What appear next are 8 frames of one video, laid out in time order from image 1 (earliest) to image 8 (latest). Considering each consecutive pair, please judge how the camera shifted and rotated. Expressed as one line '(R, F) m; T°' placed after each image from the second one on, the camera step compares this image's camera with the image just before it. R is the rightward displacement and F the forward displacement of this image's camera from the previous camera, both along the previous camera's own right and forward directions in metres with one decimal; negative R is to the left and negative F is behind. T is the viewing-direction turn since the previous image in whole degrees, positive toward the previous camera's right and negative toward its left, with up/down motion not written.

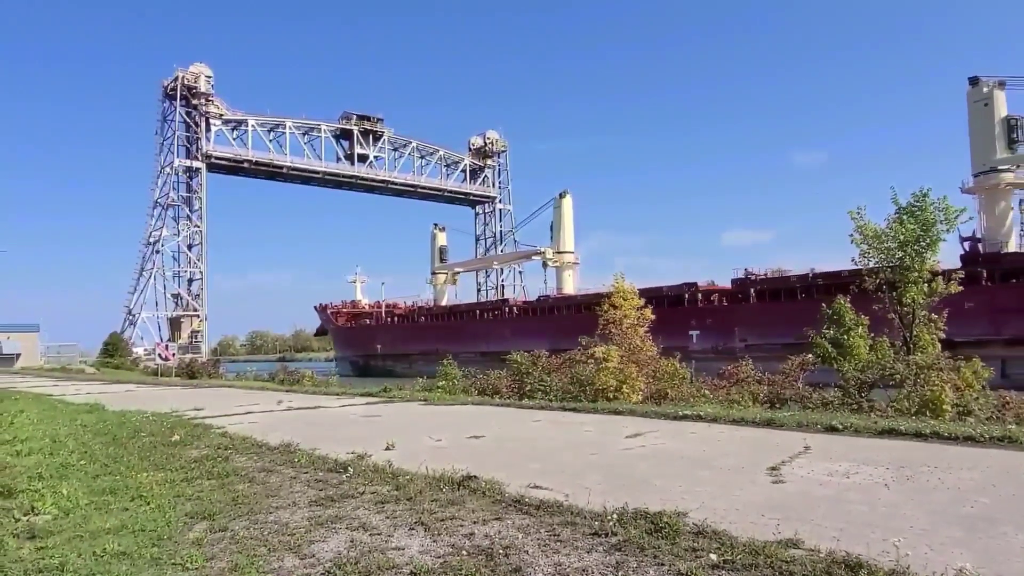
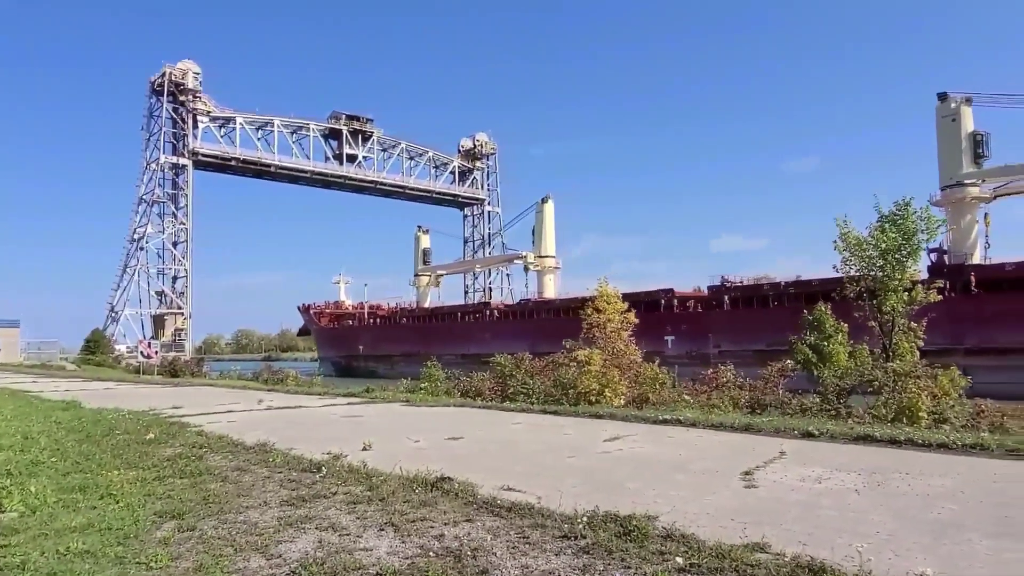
(+0.1, 0.0) m; +1°
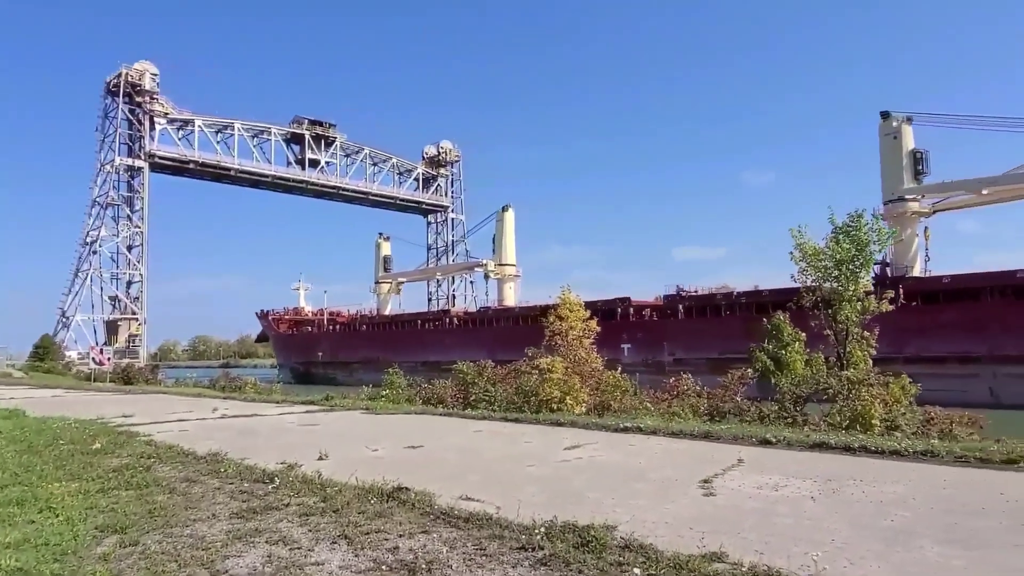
(0.0, +0.1) m; +3°
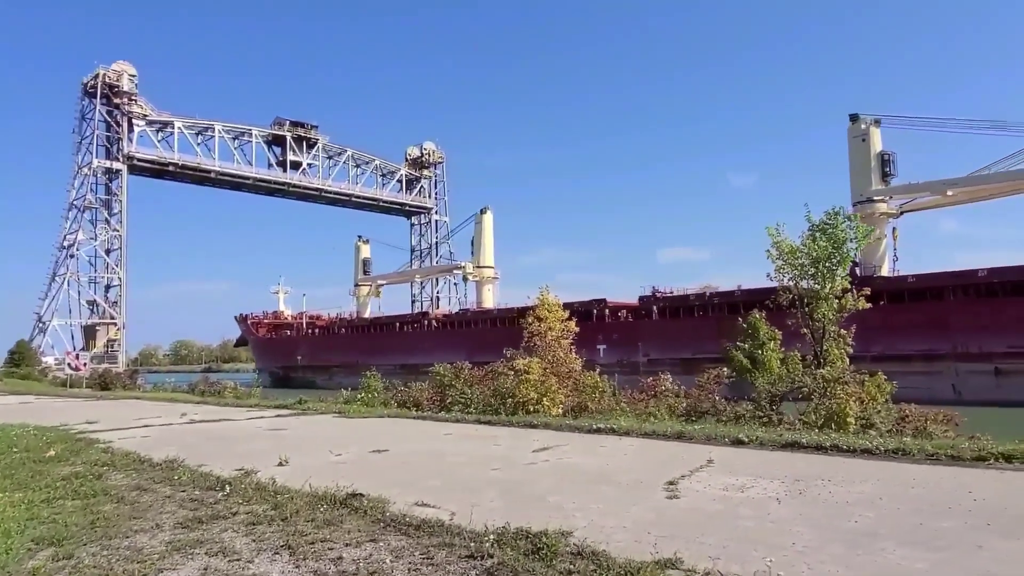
(+0.2, +0.1) m; +1°
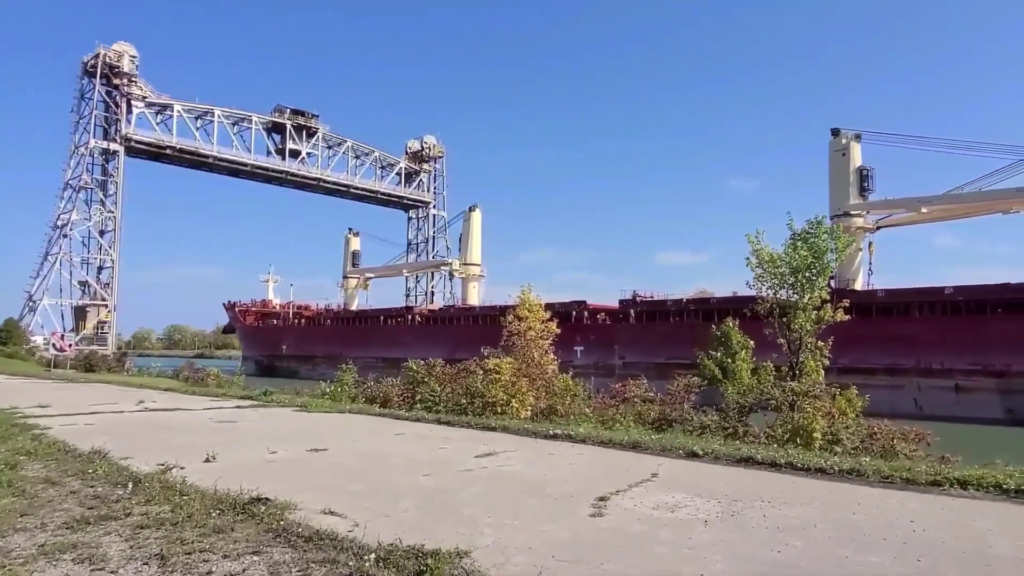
(+0.4, +0.3) m; 0°
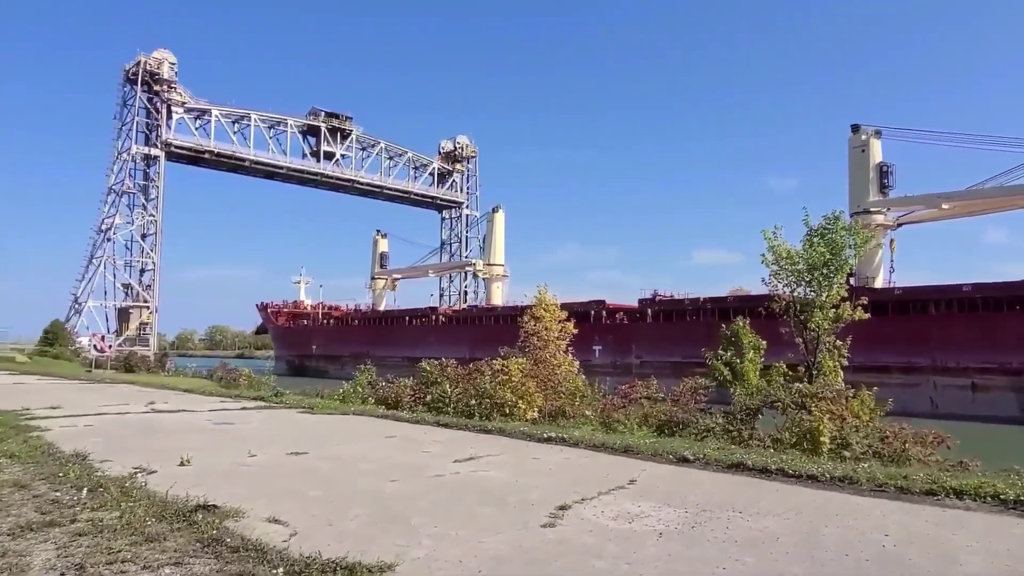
(+0.5, +0.2) m; -3°
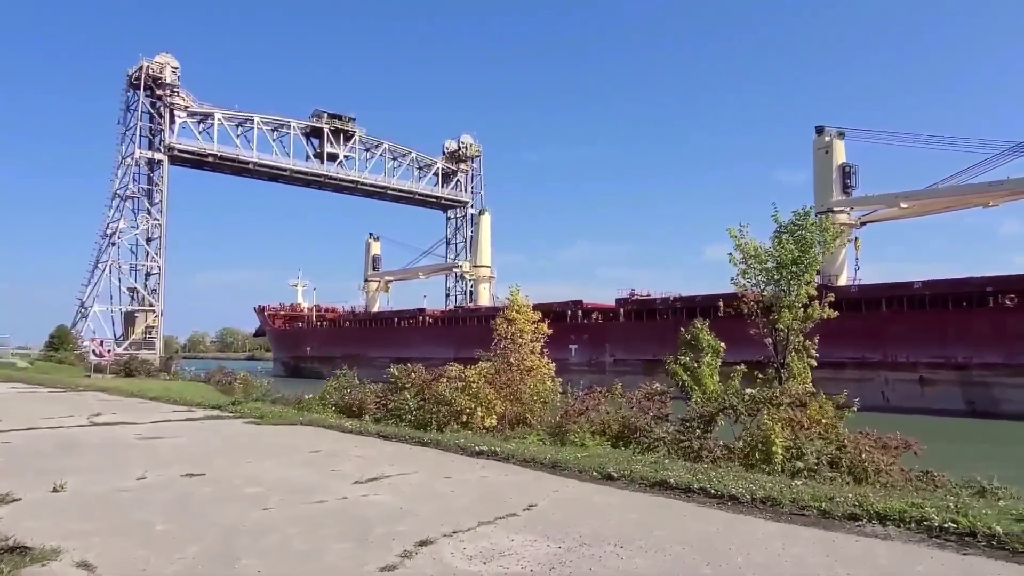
(+0.9, +0.4) m; -1°
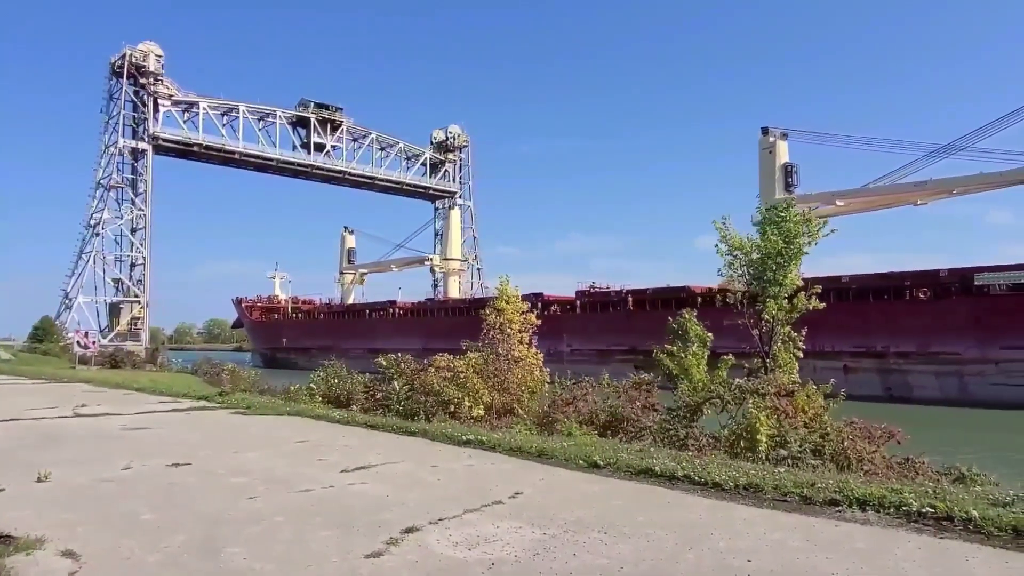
(0.0, 0.0) m; +1°
